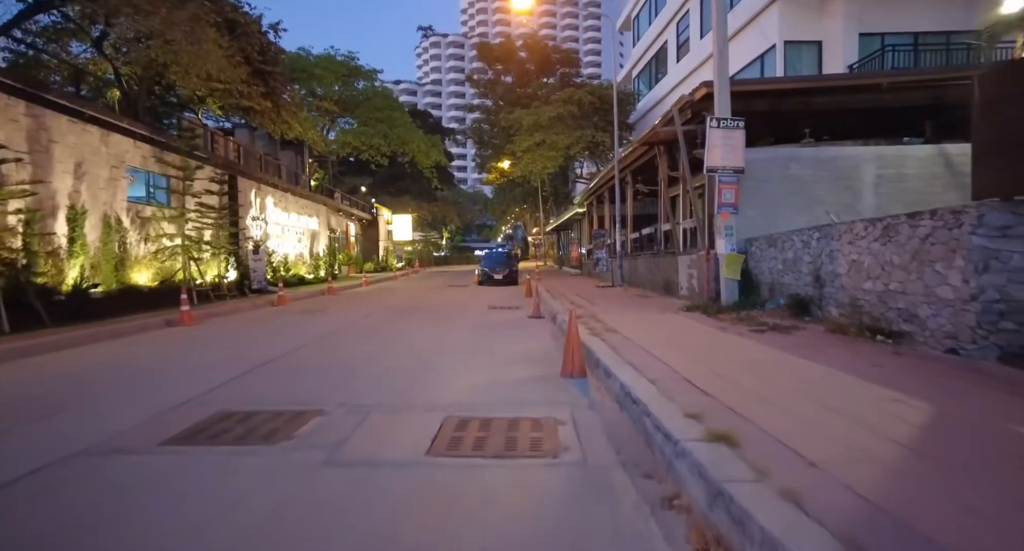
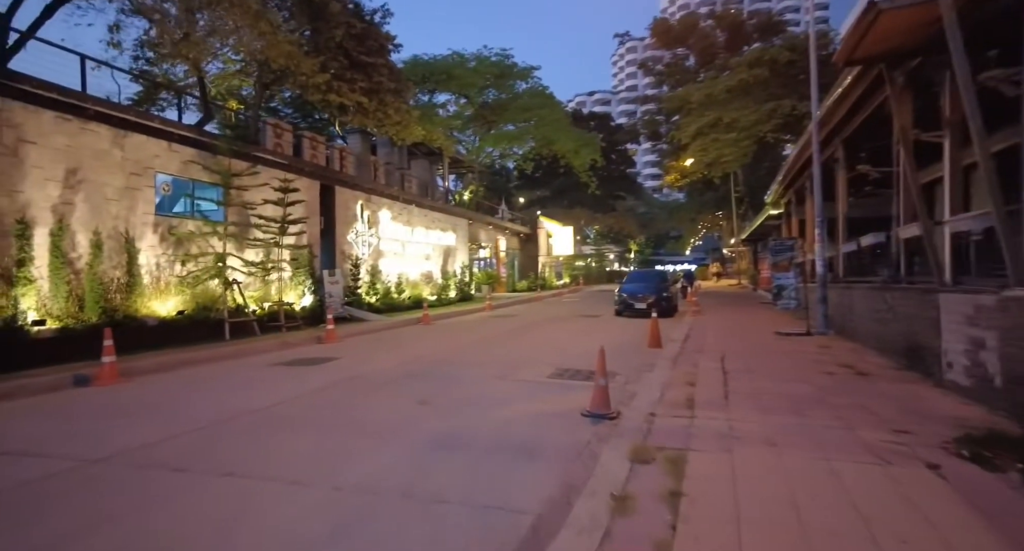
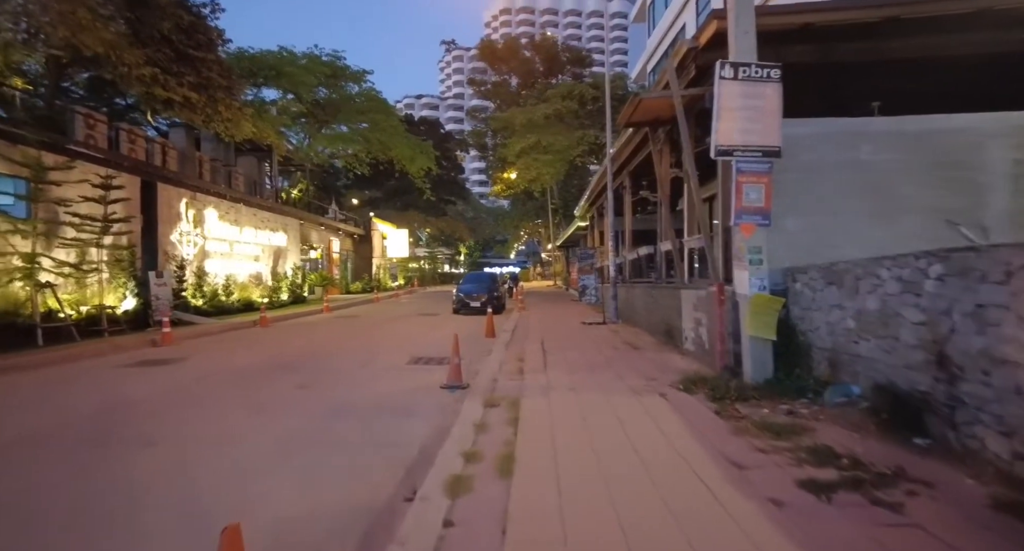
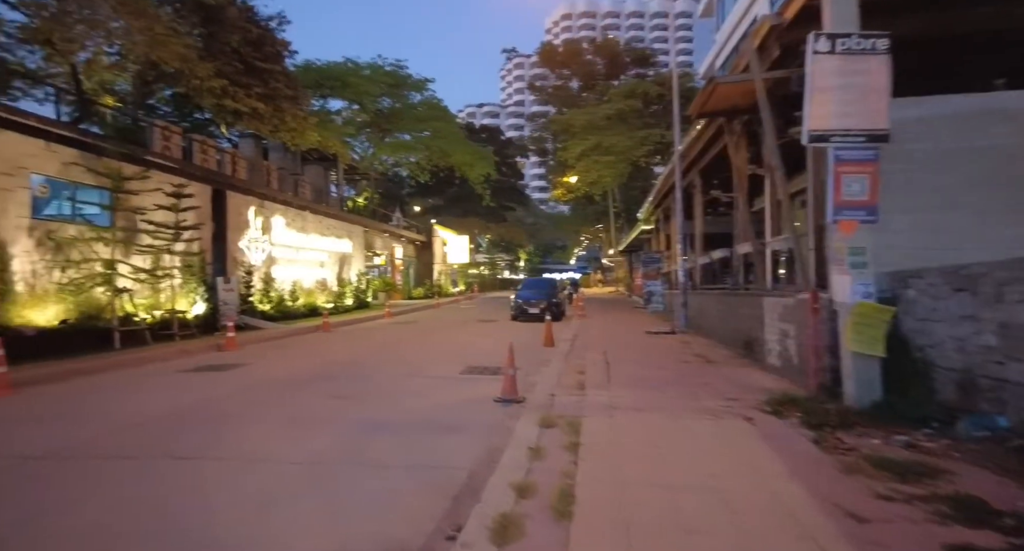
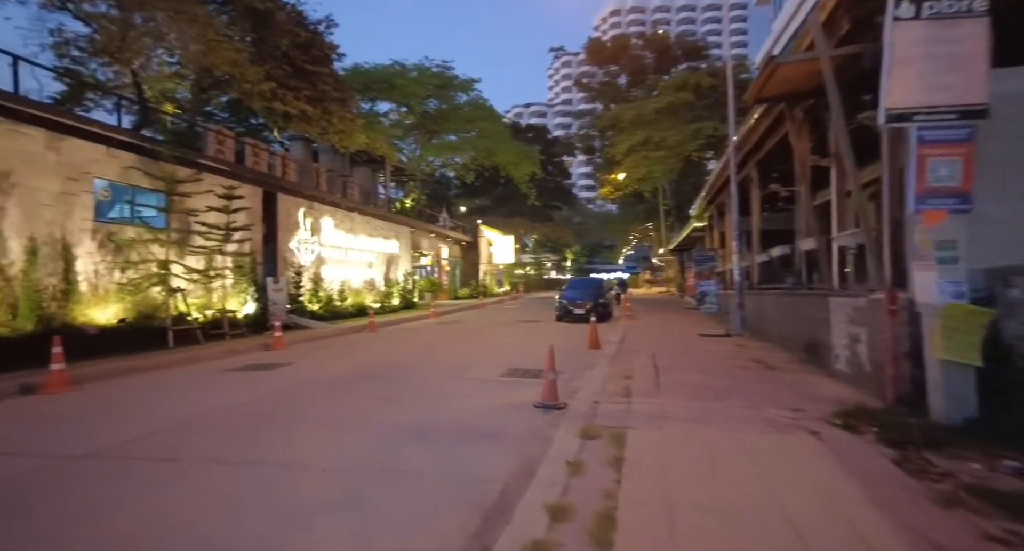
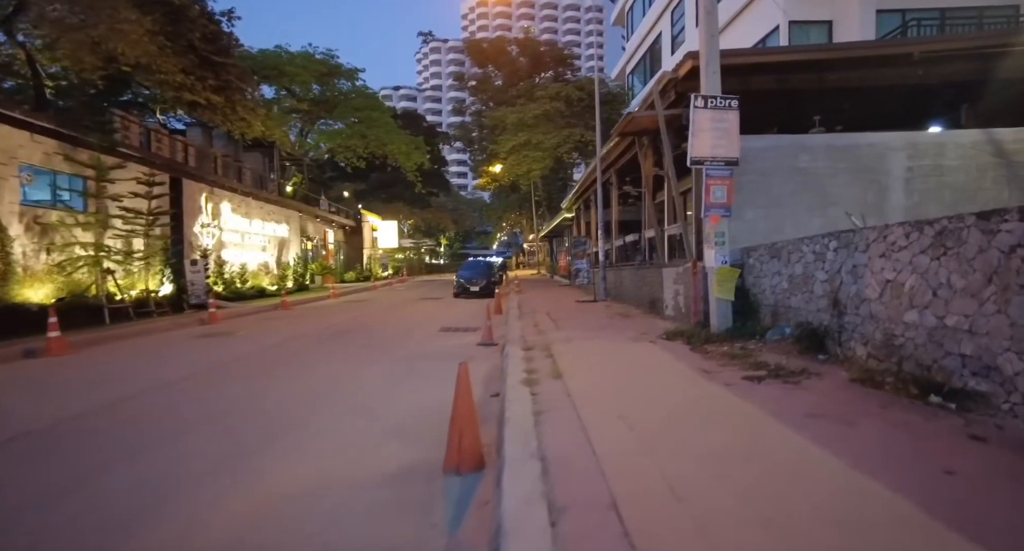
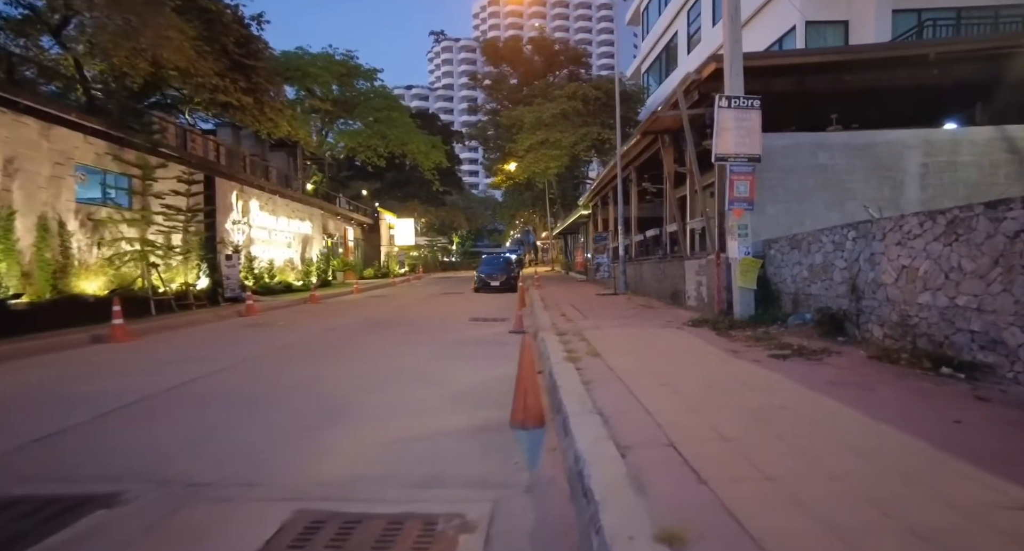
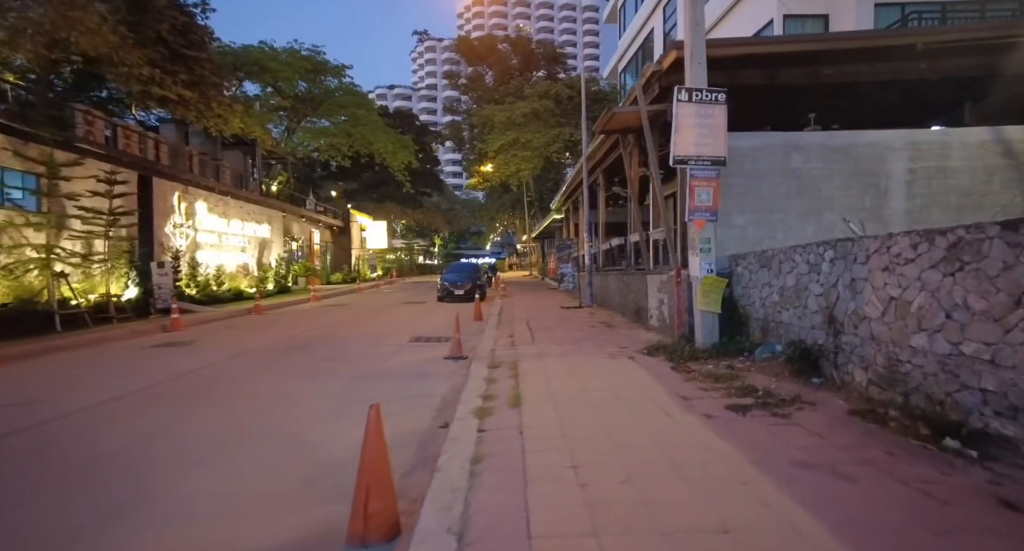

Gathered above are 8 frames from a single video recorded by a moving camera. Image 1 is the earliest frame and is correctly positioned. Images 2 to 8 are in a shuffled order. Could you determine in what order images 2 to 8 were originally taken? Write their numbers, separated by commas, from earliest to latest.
7, 6, 8, 3, 4, 5, 2
